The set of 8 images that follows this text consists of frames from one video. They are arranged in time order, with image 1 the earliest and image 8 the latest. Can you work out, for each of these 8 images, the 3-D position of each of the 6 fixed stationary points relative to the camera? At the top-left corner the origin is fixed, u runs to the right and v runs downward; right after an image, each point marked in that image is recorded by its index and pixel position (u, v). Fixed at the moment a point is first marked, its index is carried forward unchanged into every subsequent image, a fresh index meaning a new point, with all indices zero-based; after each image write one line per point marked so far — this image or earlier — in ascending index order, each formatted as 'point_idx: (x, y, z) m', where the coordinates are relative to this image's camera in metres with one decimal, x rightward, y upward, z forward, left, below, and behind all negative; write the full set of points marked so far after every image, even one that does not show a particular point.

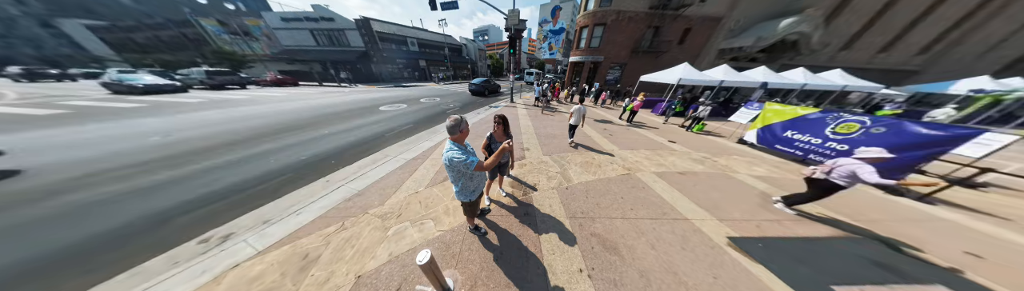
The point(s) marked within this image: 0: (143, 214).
0: (-6.9, -1.3, +2.5) m
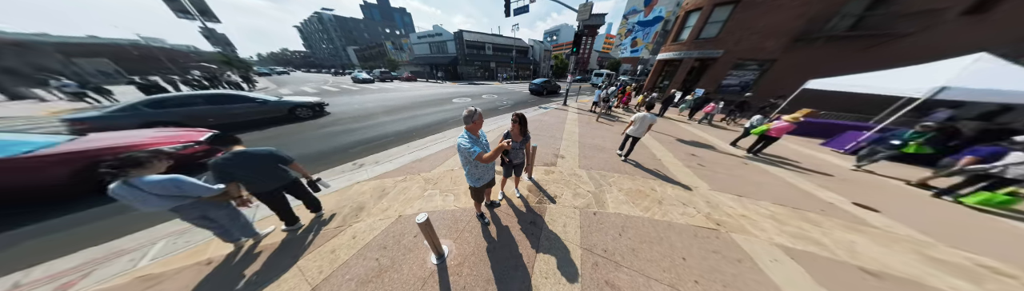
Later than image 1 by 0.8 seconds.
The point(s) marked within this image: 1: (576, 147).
0: (-6.2, 0.0, +4.9) m
1: (+2.1, 0.0, +4.4) m
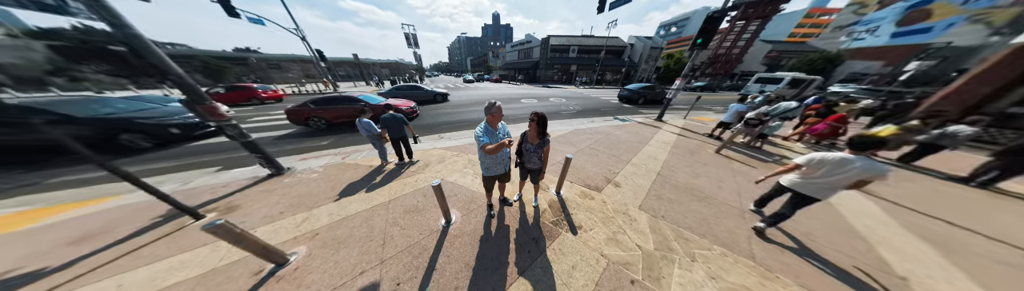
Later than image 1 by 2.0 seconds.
0: (-3.8, +1.2, +7.2) m
1: (+3.1, -0.8, +3.1) m
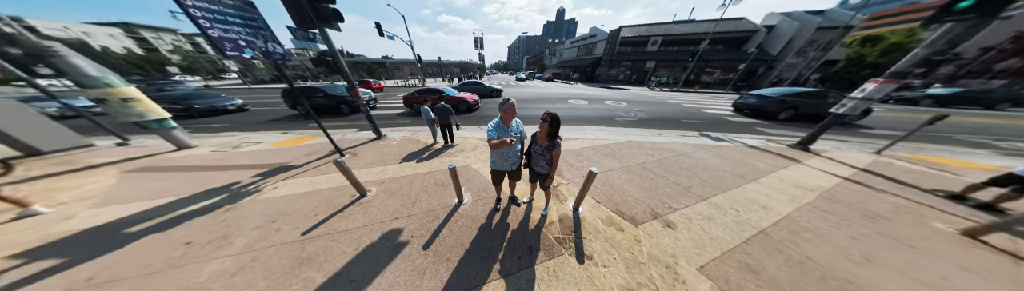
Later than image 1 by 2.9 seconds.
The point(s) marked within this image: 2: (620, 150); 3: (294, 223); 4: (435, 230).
0: (-1.5, +1.8, +8.0) m
1: (+3.3, -1.3, +2.0) m
2: (+3.3, -0.1, +4.1) m
3: (-3.4, -1.2, +2.0) m
4: (-1.2, -1.3, +2.0) m
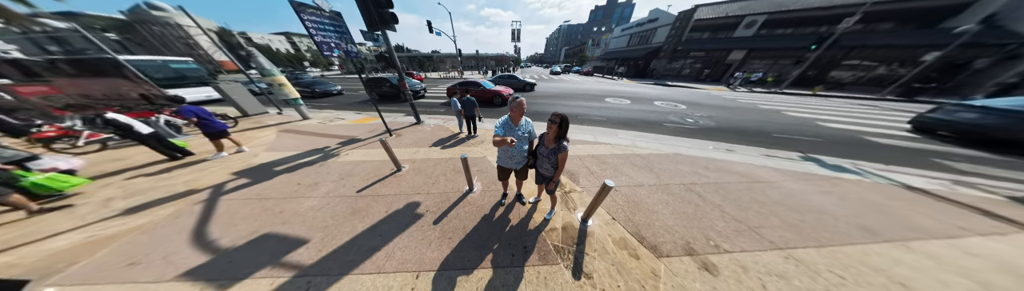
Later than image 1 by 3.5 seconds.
0: (+0.1, +2.1, +8.0) m
1: (+3.2, -1.7, +1.4) m
2: (+3.8, -0.4, +3.4) m
3: (-3.3, -0.8, +2.7) m
4: (-1.2, -1.1, +2.3) m
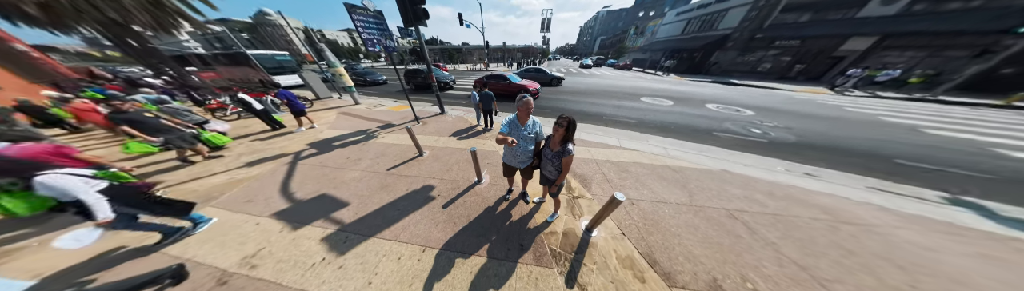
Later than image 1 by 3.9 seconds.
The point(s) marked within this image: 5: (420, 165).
0: (+1.3, +2.3, +7.8) m
1: (+3.0, -2.0, +1.0) m
2: (+4.0, -0.7, +2.8) m
3: (-3.1, -0.4, +3.2) m
4: (-1.1, -0.9, +2.5) m
5: (-2.1, -0.5, +3.1) m
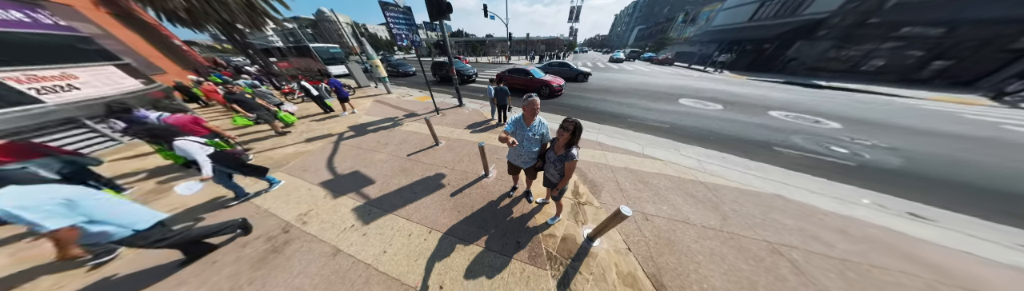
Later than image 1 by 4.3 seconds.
0: (+2.3, +2.5, +7.5) m
1: (+2.8, -2.2, +0.7) m
2: (+4.1, -1.0, +2.4) m
3: (-2.9, -0.1, +3.6) m
4: (-1.0, -0.8, +2.6) m
5: (-1.9, -0.2, +3.4) m
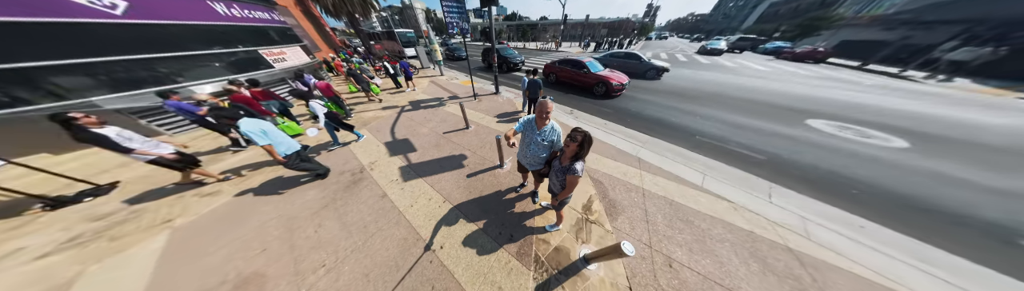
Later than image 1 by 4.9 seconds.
0: (+4.2, +2.2, +6.5) m
1: (+2.1, -2.8, +0.3) m
2: (+4.0, -1.8, +1.5) m
3: (-2.2, +0.6, +4.2) m
4: (-0.8, -0.5, +2.9) m
5: (-1.3, +0.3, +3.8) m
